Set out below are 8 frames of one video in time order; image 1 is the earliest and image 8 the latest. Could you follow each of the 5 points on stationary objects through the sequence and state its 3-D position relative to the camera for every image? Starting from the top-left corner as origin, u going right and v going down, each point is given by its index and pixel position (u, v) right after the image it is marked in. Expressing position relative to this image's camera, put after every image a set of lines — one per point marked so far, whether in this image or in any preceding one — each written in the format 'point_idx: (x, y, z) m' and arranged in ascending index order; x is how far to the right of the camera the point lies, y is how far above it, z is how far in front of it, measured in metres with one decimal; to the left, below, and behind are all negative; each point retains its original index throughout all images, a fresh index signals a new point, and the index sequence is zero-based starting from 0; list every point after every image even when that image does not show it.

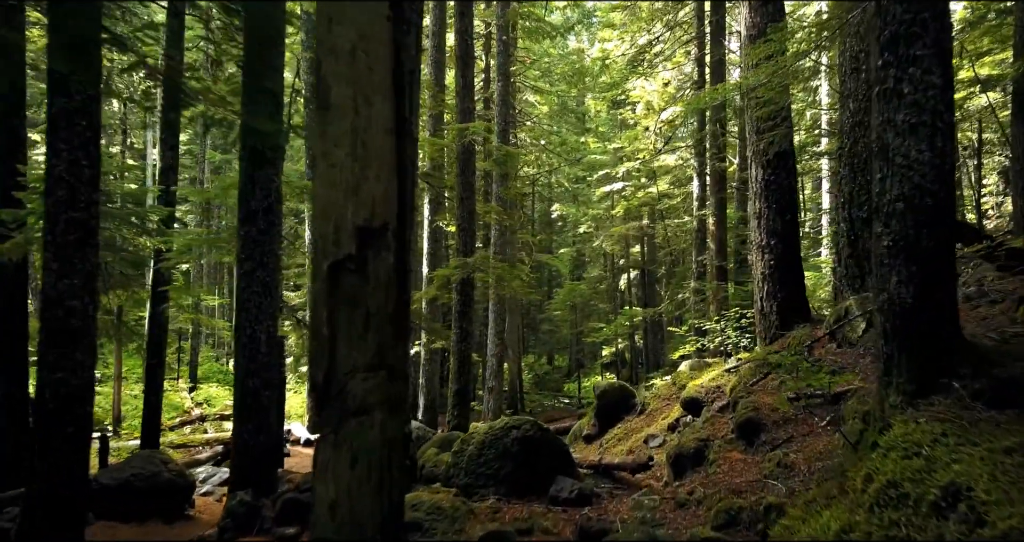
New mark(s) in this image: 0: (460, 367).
0: (-1.0, -1.9, +10.8) m
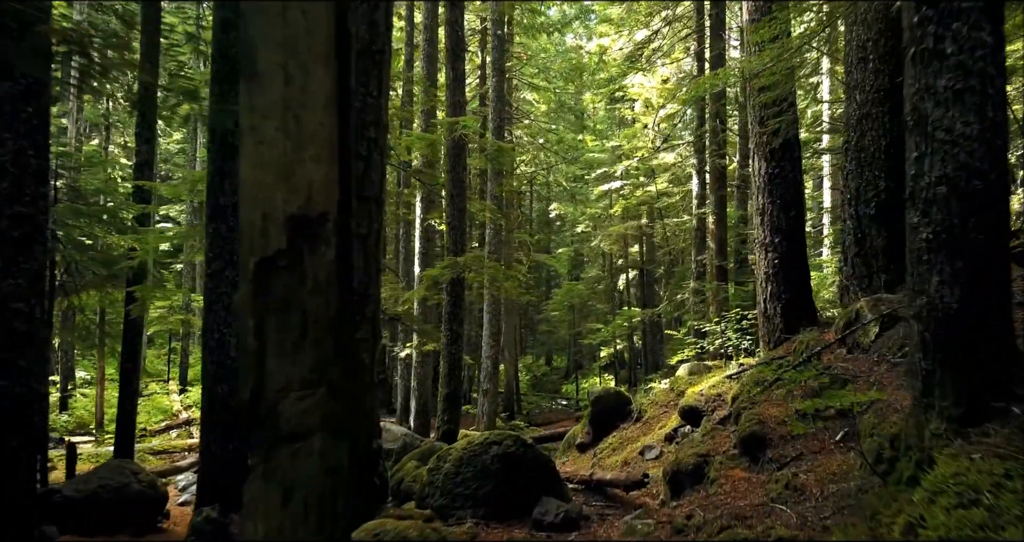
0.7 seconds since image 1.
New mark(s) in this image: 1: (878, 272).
0: (-1.2, -1.9, +10.4) m
1: (+5.2, 0.0, +8.0) m
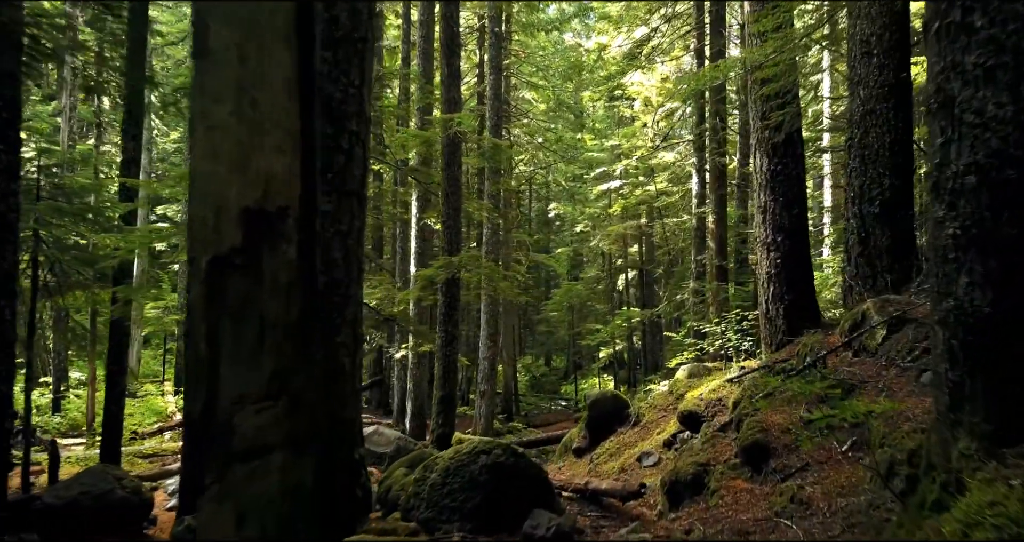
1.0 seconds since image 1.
0: (-1.2, -1.9, +10.2) m
1: (+5.2, 0.0, +7.8) m
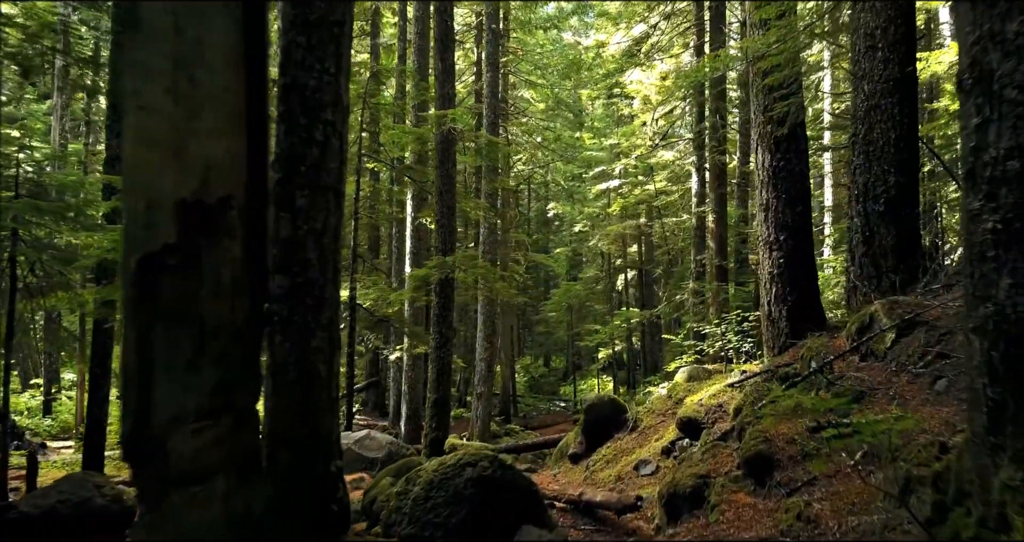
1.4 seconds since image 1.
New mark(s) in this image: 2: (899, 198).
0: (-1.3, -1.9, +10.0) m
1: (+5.1, 0.0, +7.6) m
2: (+5.2, +1.0, +7.4) m
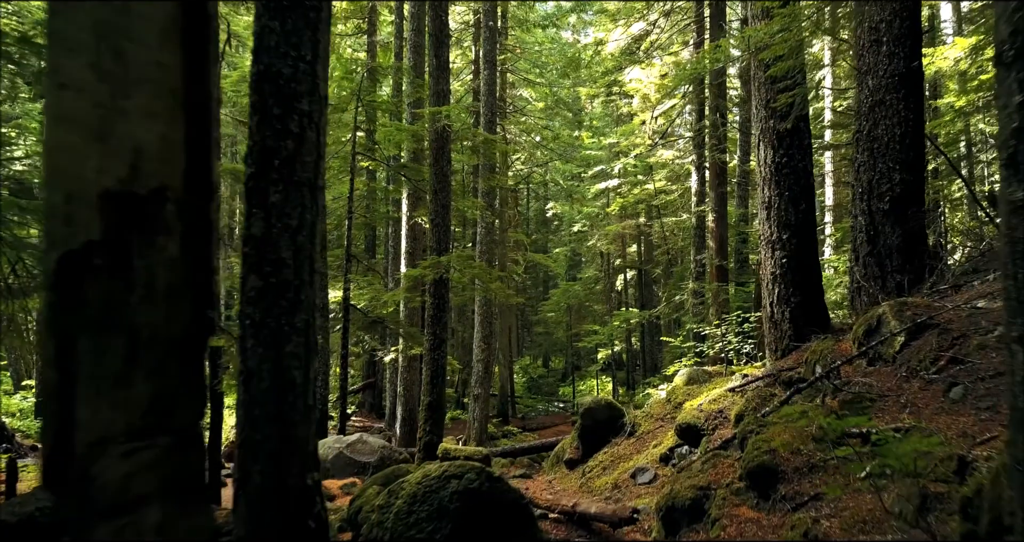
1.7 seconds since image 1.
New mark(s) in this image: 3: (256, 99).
0: (-1.4, -1.9, +9.8) m
1: (+5.0, 0.0, +7.4) m
2: (+5.1, +1.0, +7.2) m
3: (-1.5, +1.0, +3.2) m
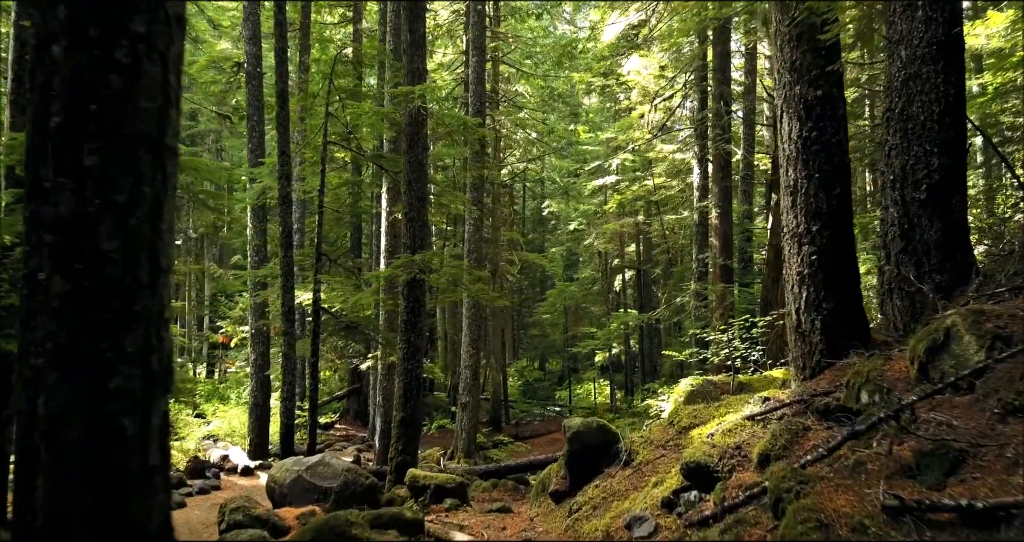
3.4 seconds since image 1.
0: (-1.6, -1.9, +8.8) m
1: (+4.8, 0.0, +6.3) m
2: (+4.8, +1.0, +6.2) m
3: (-1.7, +1.0, +2.1) m
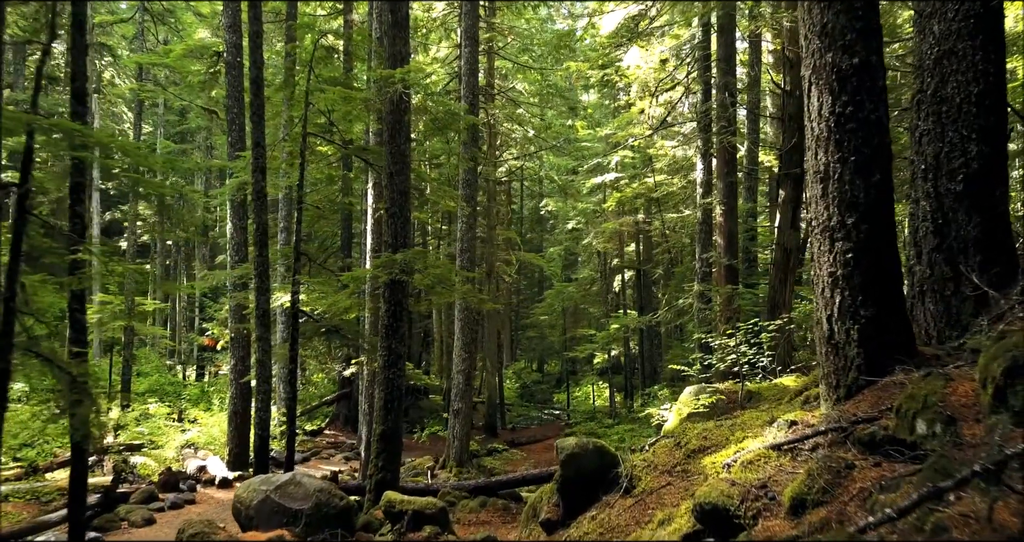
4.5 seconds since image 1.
0: (-1.8, -1.9, +8.1) m
1: (+4.6, 0.0, +5.7) m
2: (+4.7, +1.0, +5.5) m
3: (-1.8, +1.0, +1.5) m
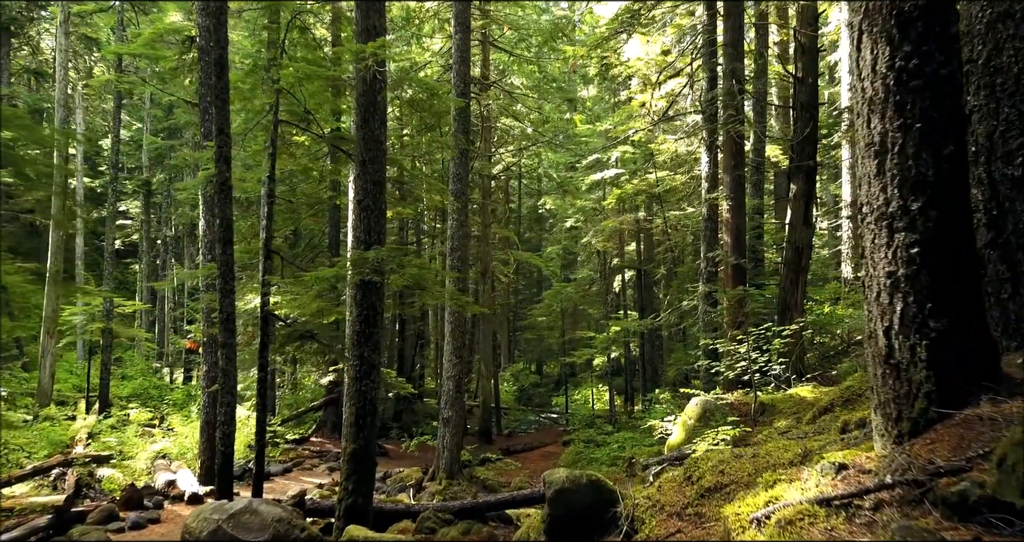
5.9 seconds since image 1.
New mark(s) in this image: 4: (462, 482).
0: (-2.0, -1.9, +7.2) m
1: (+4.4, 0.0, +4.8) m
2: (+4.5, +1.0, +4.7) m
3: (-2.0, +1.0, +0.6) m
4: (-1.2, -4.9, +12.9) m
